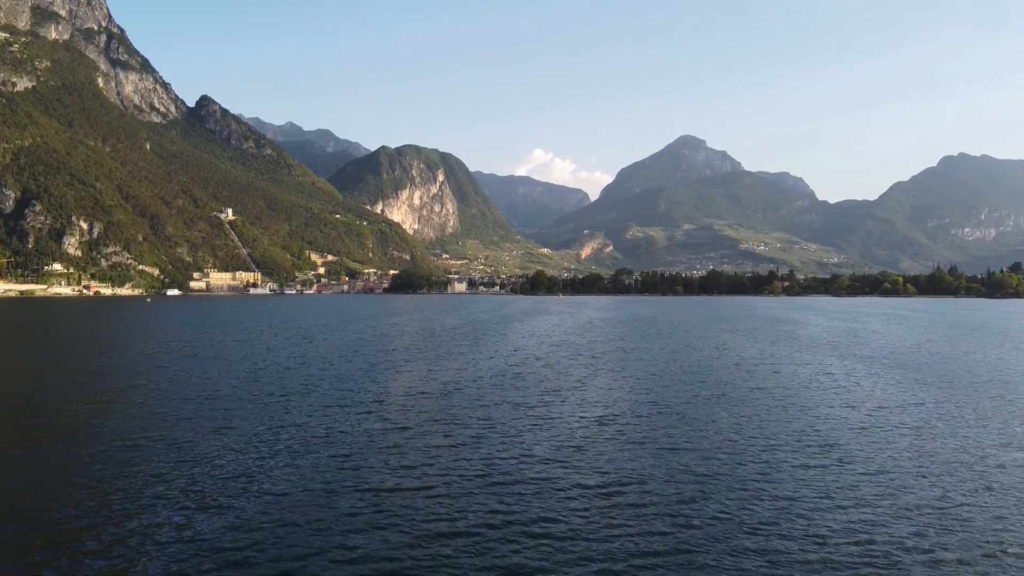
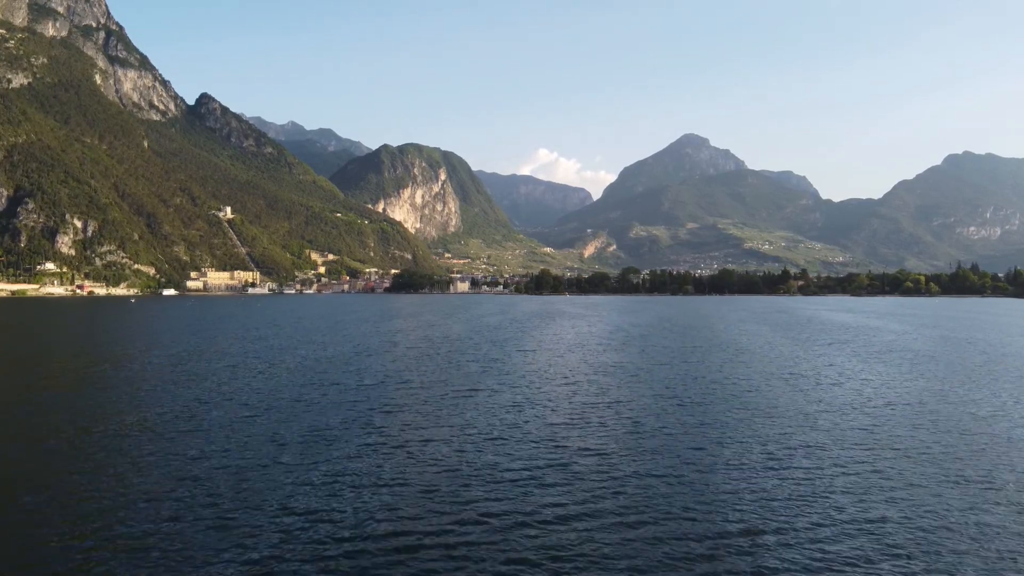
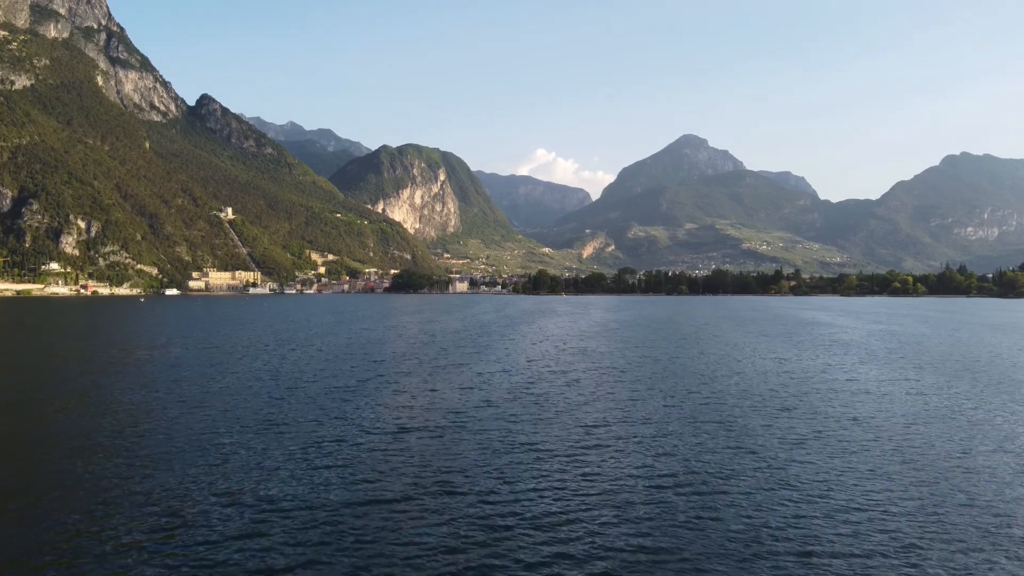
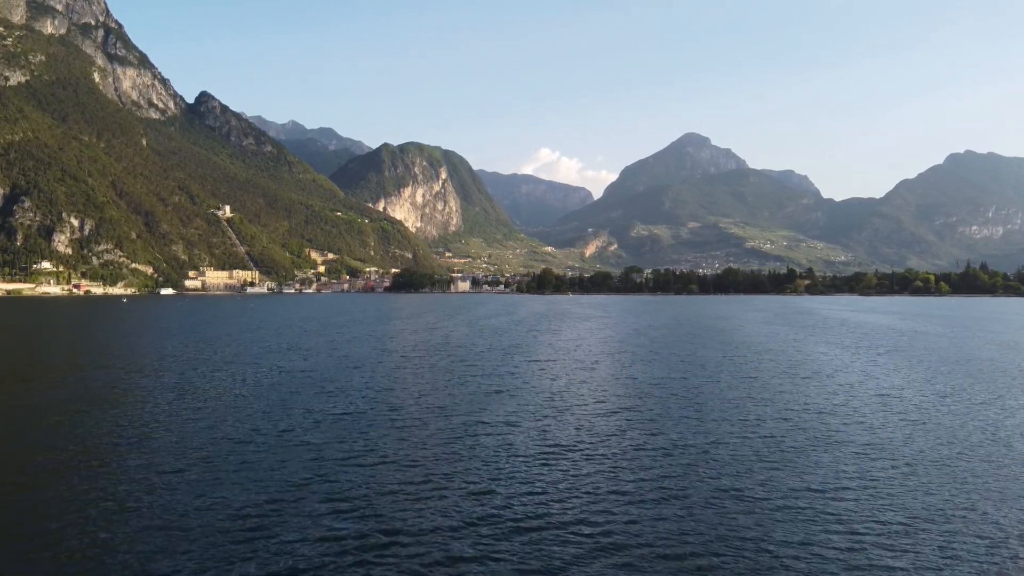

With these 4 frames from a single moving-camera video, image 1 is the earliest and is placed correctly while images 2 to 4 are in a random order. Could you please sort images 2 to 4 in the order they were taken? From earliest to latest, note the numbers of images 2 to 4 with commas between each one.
3, 2, 4
